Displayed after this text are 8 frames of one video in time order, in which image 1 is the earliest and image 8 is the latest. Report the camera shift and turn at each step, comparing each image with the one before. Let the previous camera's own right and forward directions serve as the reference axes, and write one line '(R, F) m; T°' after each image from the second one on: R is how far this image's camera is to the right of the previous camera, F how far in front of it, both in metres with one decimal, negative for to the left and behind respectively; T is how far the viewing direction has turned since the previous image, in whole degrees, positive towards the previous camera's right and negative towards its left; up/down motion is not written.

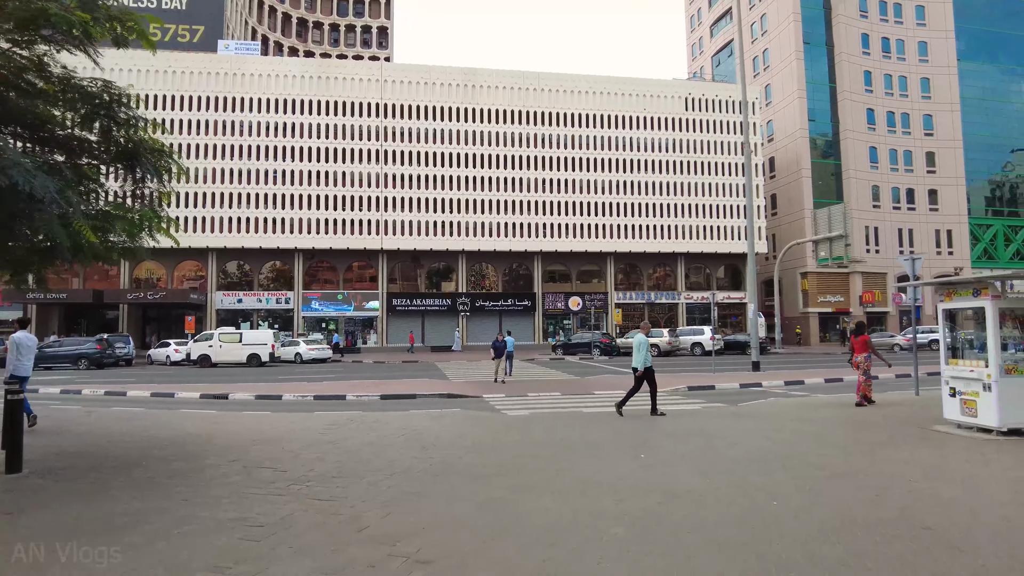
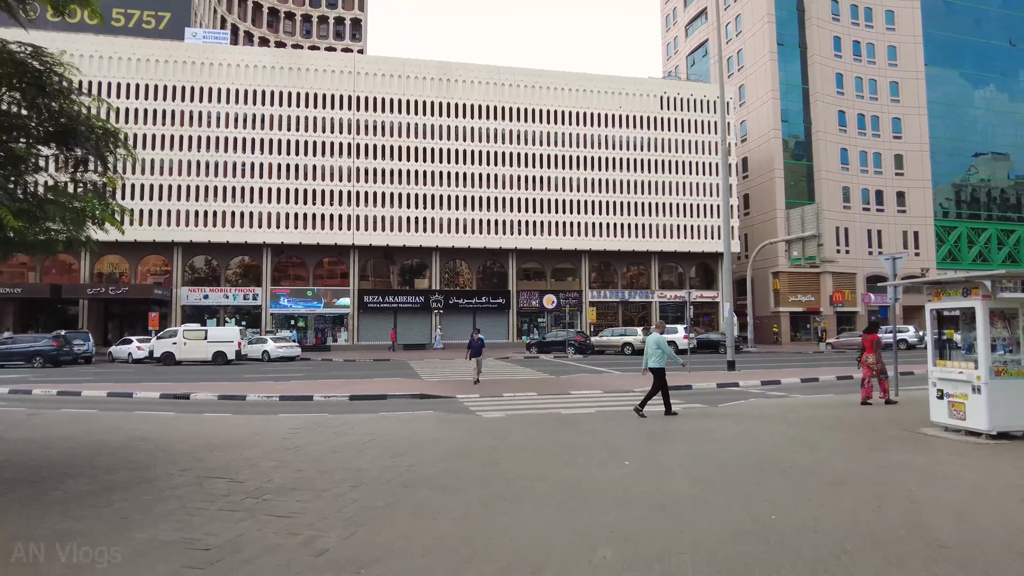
(0.0, +0.5) m; +2°
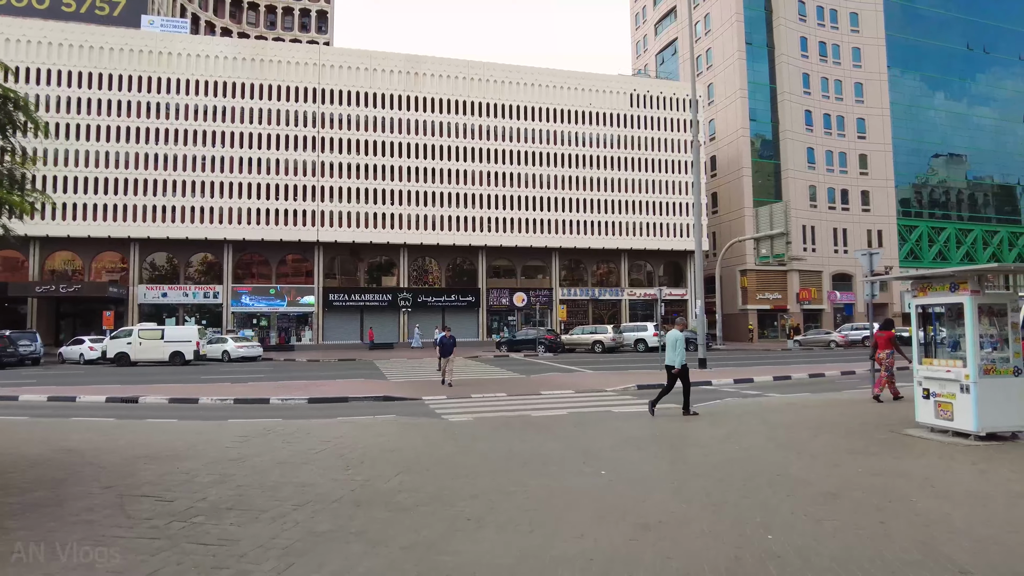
(0.0, +0.6) m; +3°
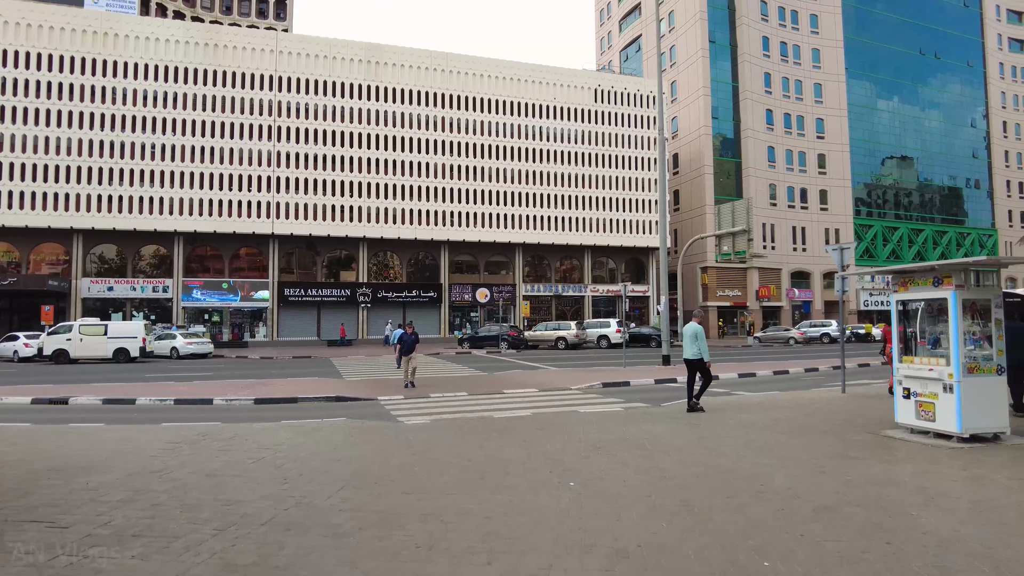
(0.0, +0.7) m; +3°
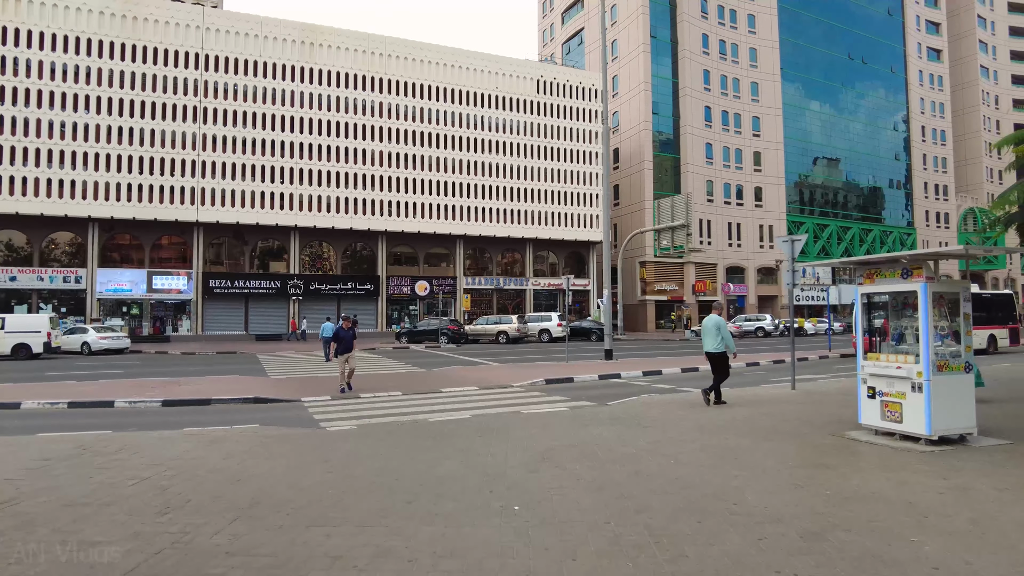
(0.0, +1.0) m; +5°
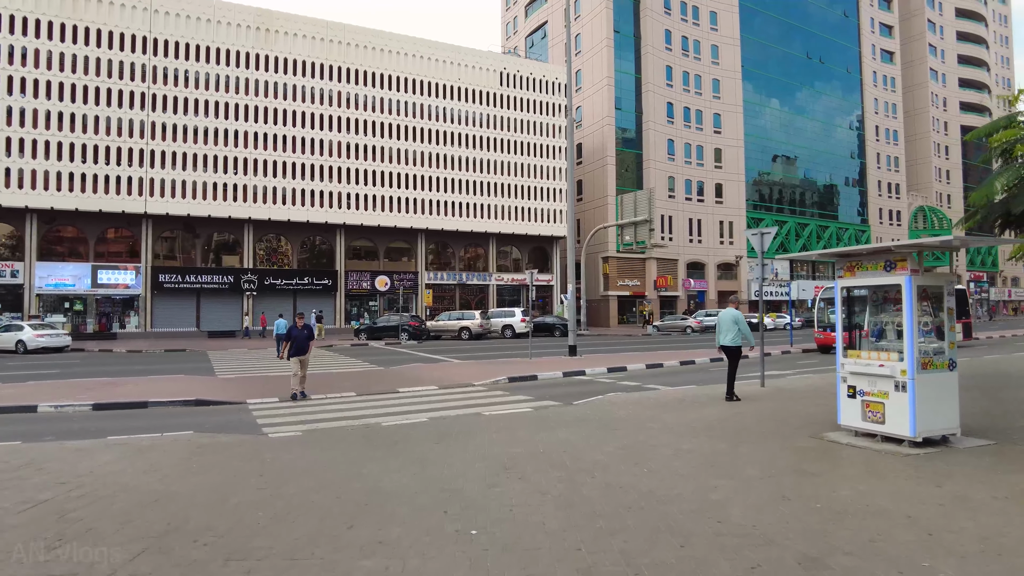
(0.0, +0.7) m; +3°
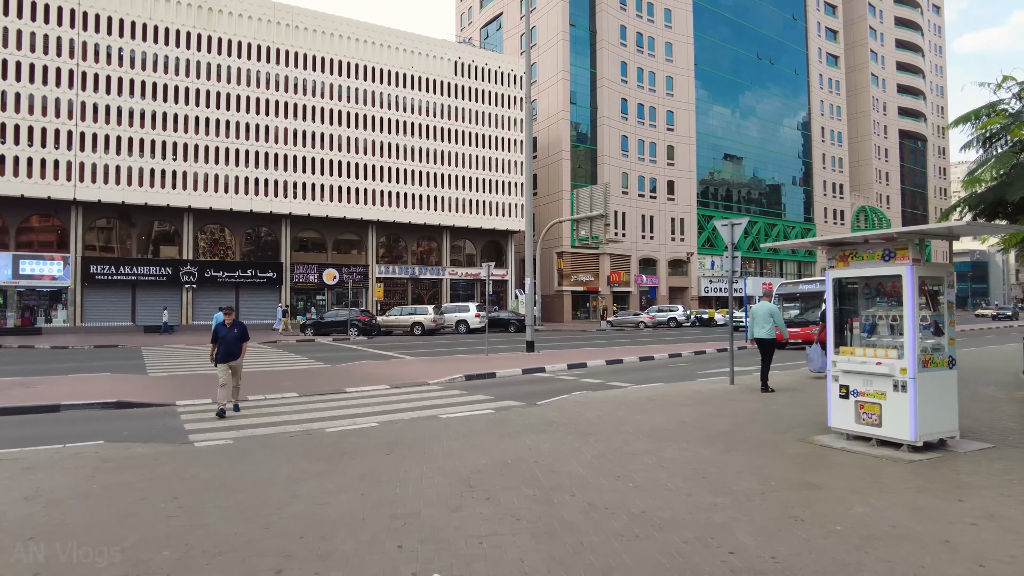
(-0.1, +0.9) m; +4°
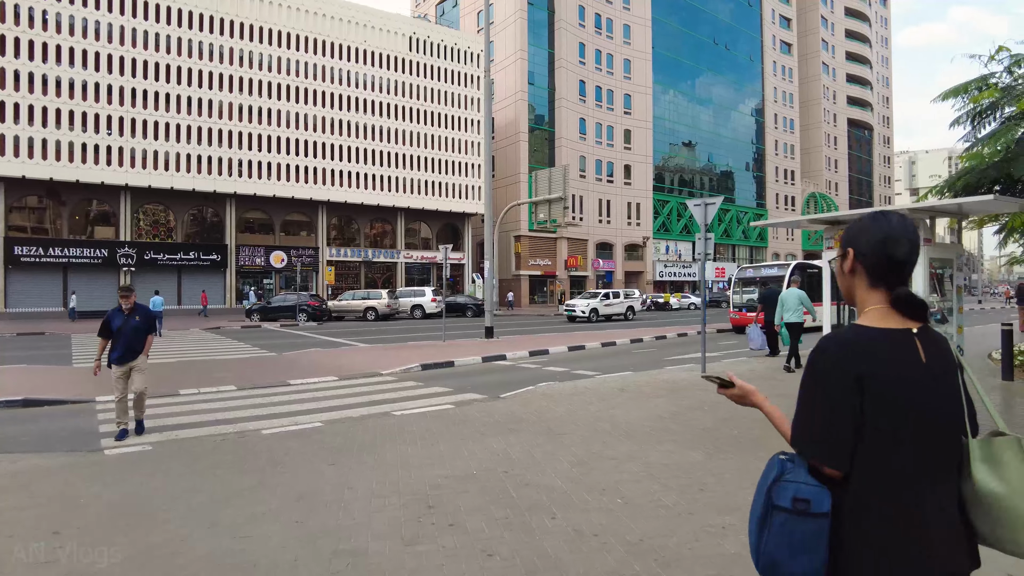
(-0.1, +0.9) m; +4°
